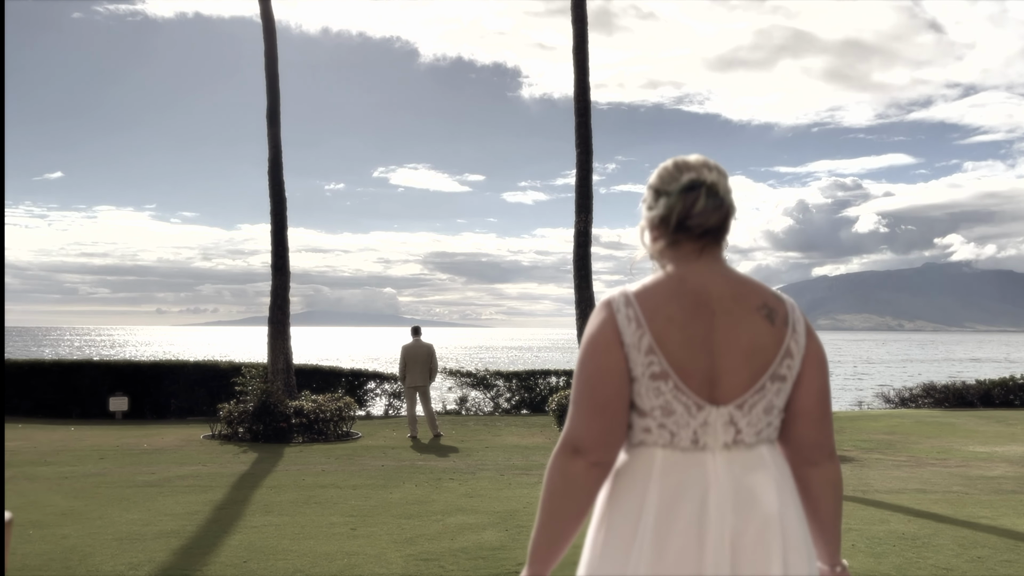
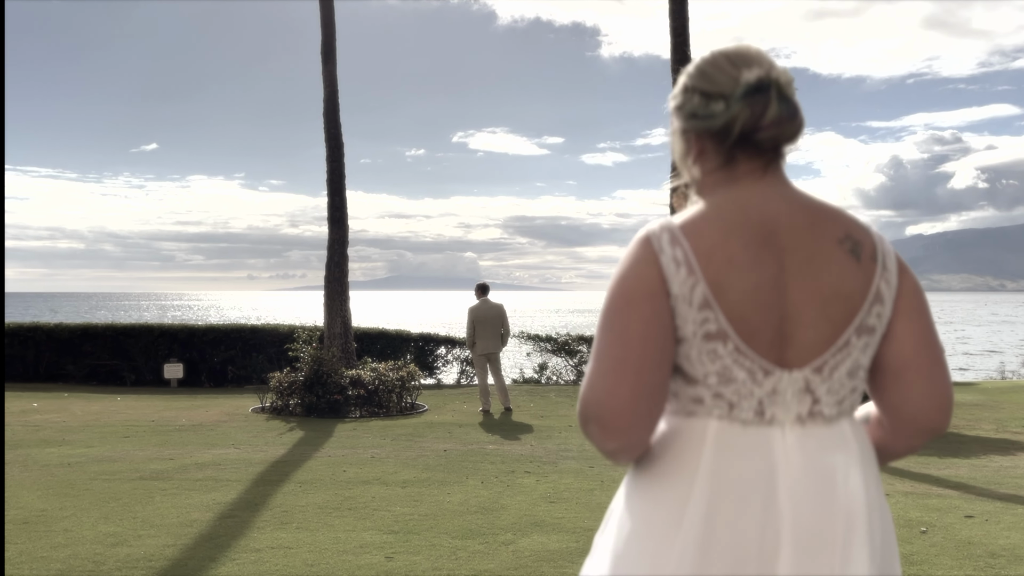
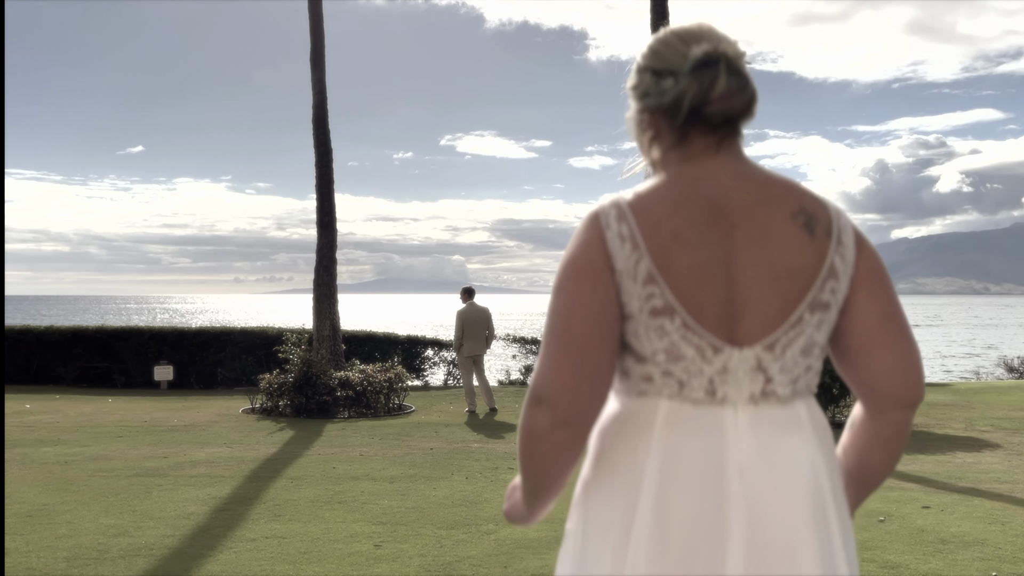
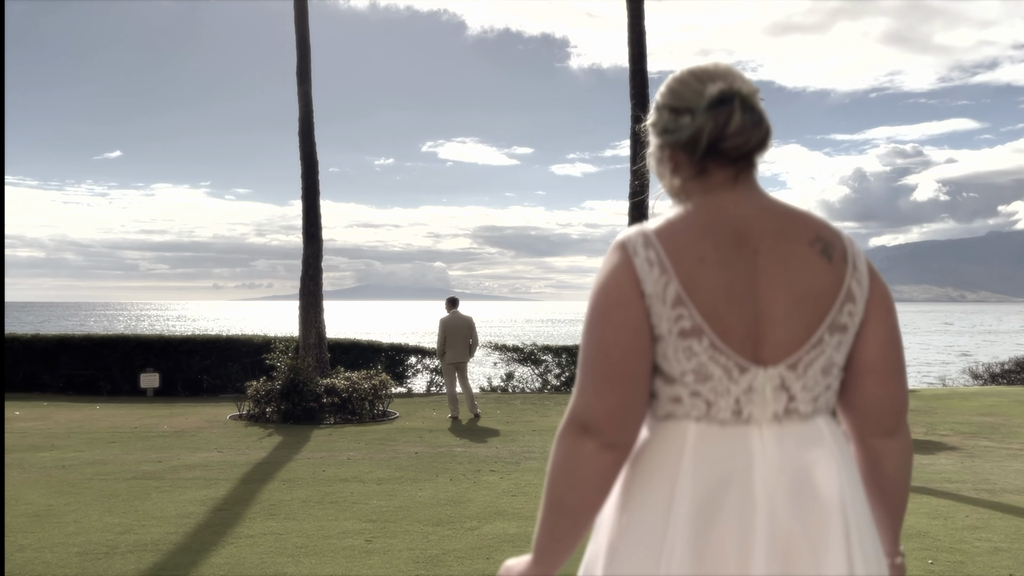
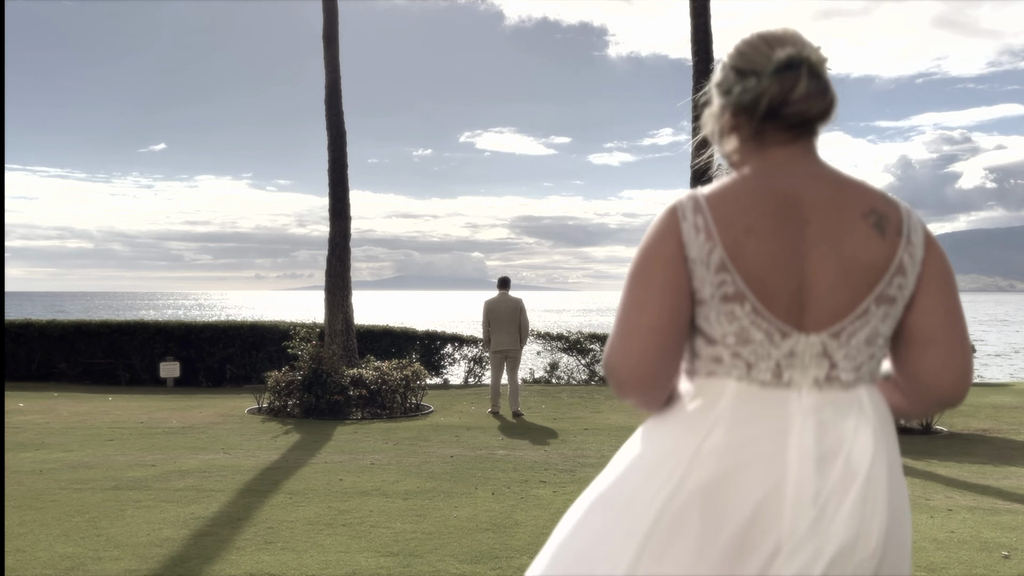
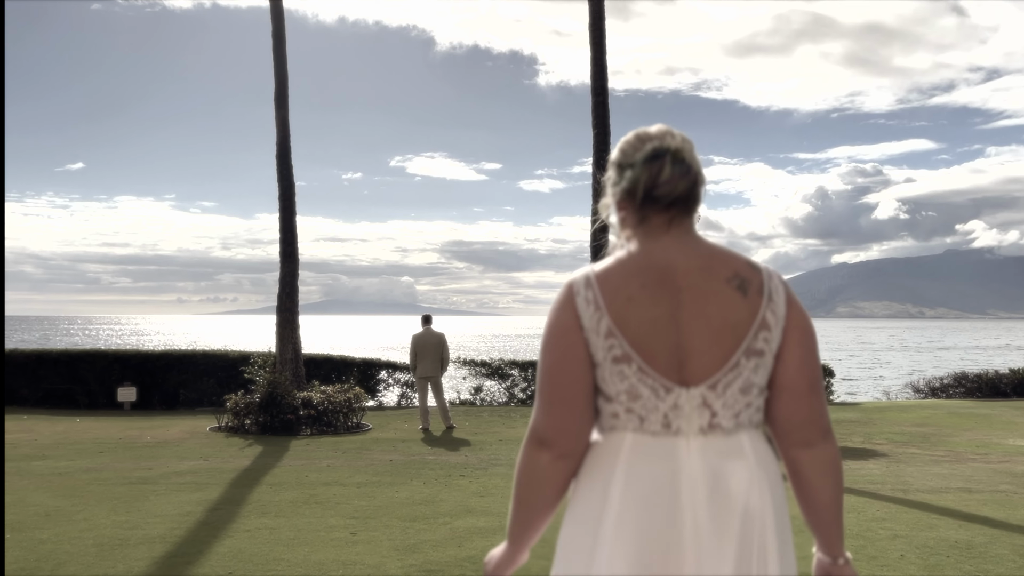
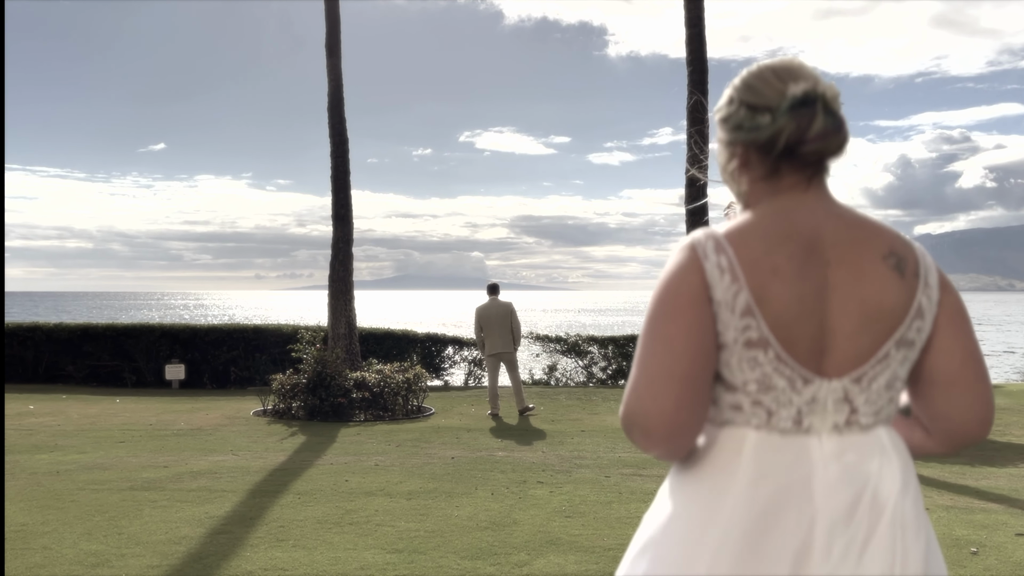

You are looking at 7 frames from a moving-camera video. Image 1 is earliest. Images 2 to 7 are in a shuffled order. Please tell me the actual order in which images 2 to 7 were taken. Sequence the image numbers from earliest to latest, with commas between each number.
6, 4, 3, 2, 7, 5
